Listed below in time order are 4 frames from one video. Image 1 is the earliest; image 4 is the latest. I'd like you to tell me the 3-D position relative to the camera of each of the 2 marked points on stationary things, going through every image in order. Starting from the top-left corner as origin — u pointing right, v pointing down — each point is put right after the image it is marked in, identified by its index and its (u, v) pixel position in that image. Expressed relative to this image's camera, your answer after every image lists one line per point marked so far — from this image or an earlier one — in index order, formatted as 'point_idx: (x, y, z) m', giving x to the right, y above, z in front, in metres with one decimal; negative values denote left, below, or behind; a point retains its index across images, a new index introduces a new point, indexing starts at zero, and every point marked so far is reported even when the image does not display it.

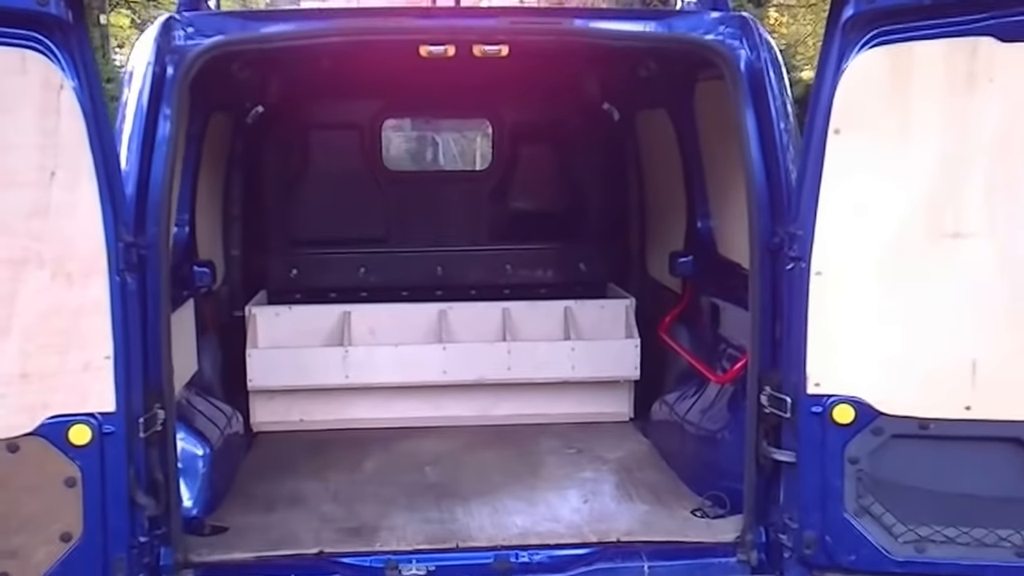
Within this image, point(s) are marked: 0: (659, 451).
0: (+0.5, -0.6, +3.5) m
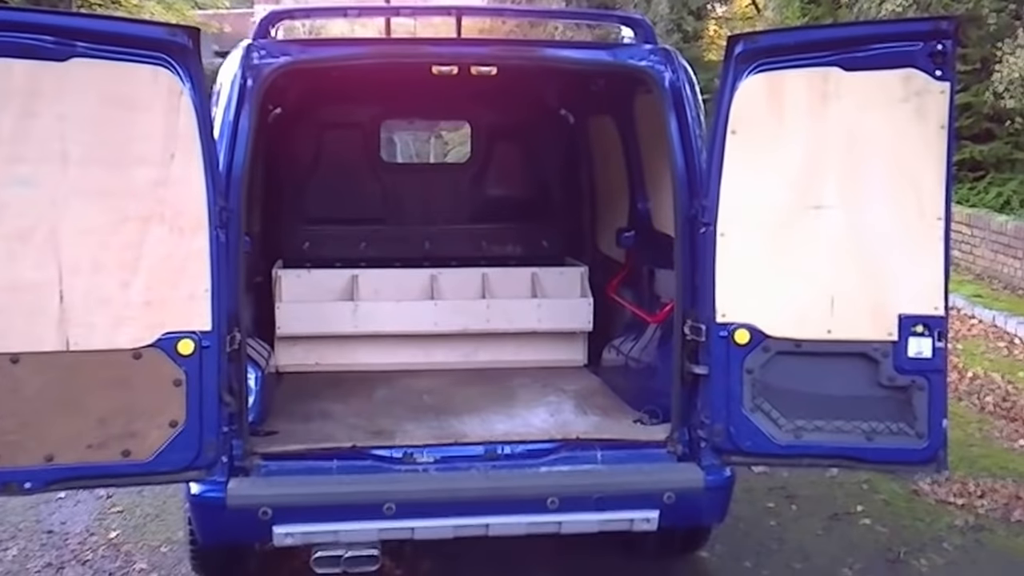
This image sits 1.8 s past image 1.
0: (+0.4, -0.4, +4.3) m
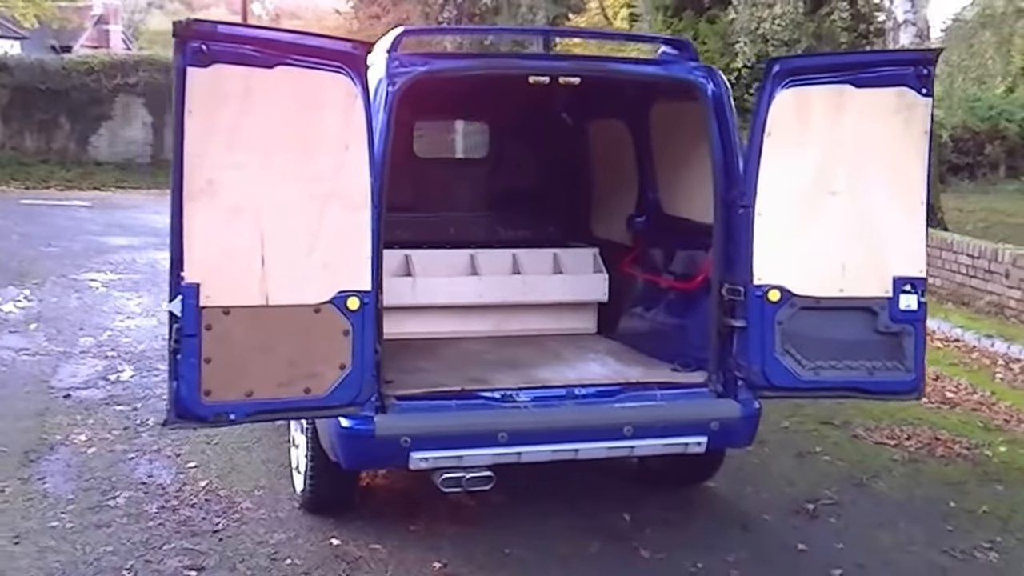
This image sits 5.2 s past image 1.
0: (+0.6, -0.3, +5.2) m
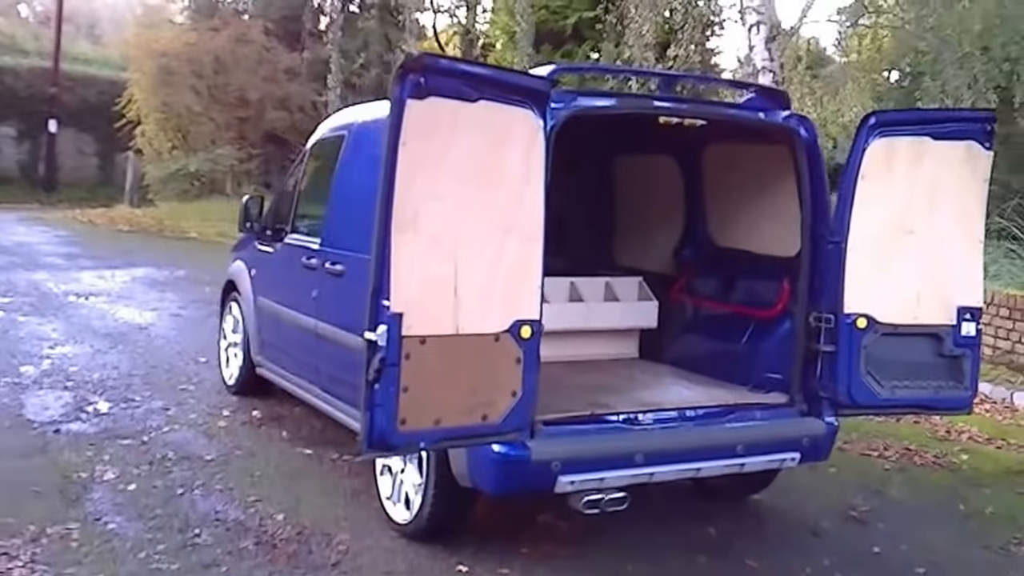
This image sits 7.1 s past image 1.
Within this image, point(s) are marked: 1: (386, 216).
0: (+1.0, -0.4, +5.5) m
1: (-0.4, +0.2, +3.4) m
